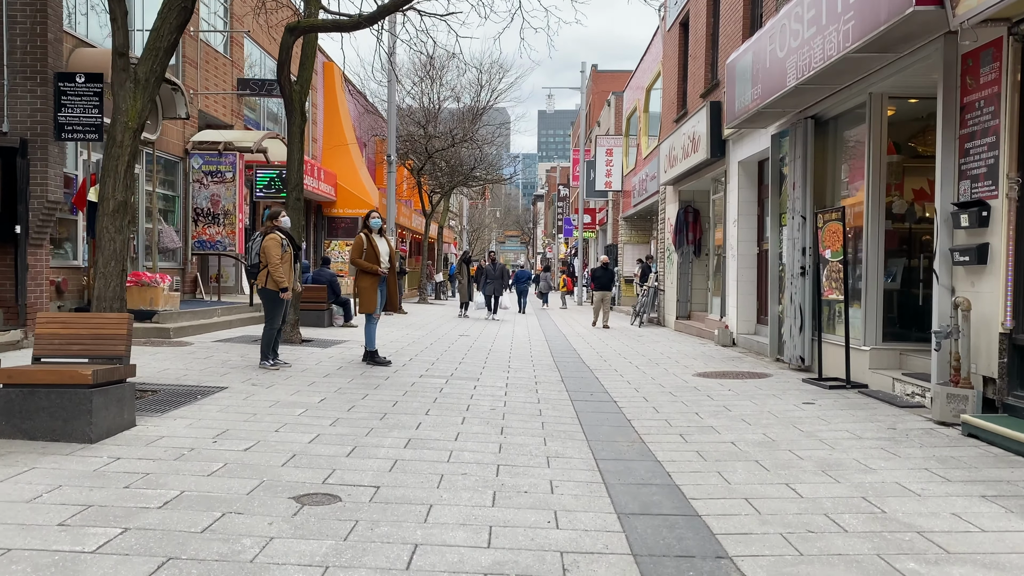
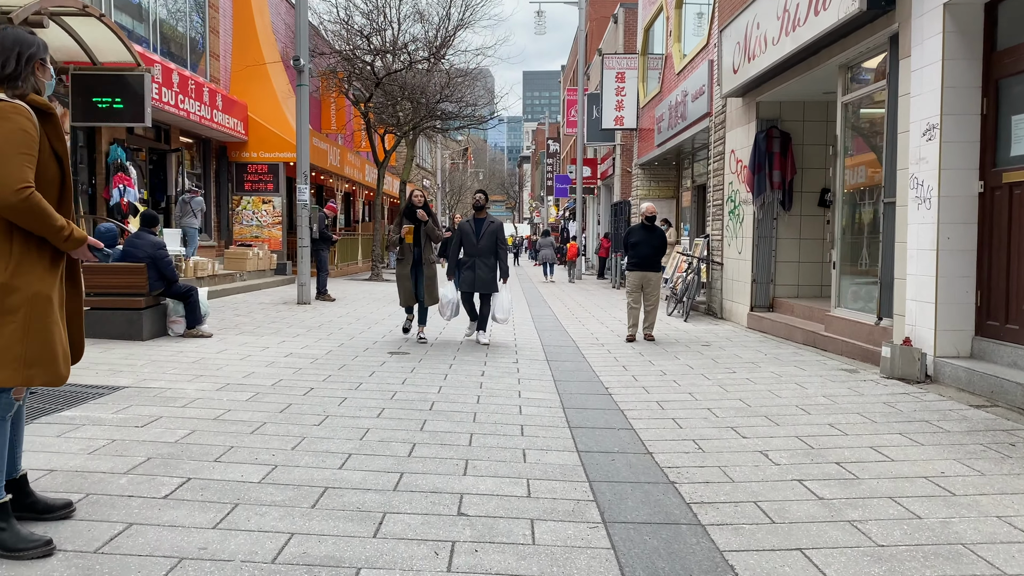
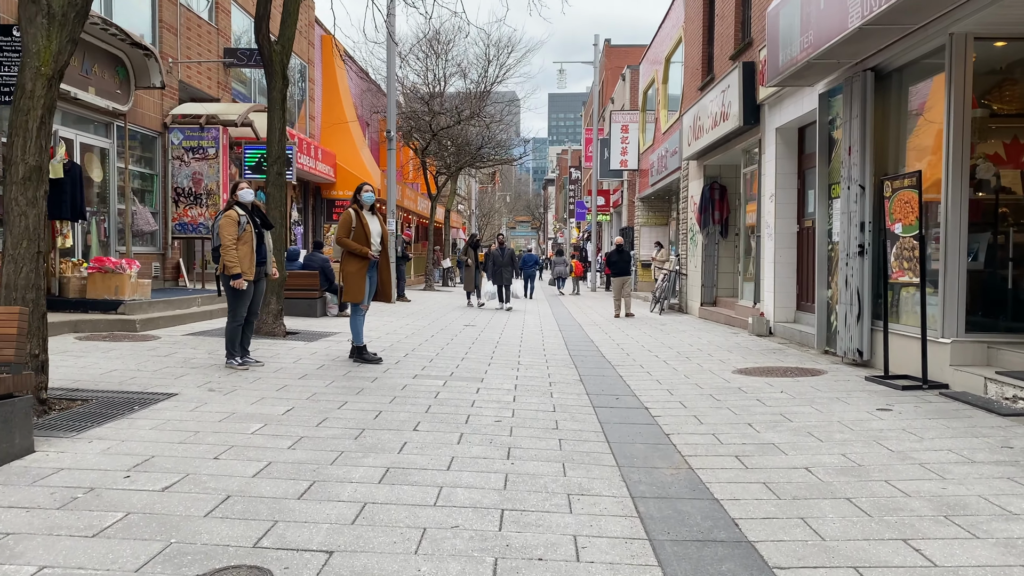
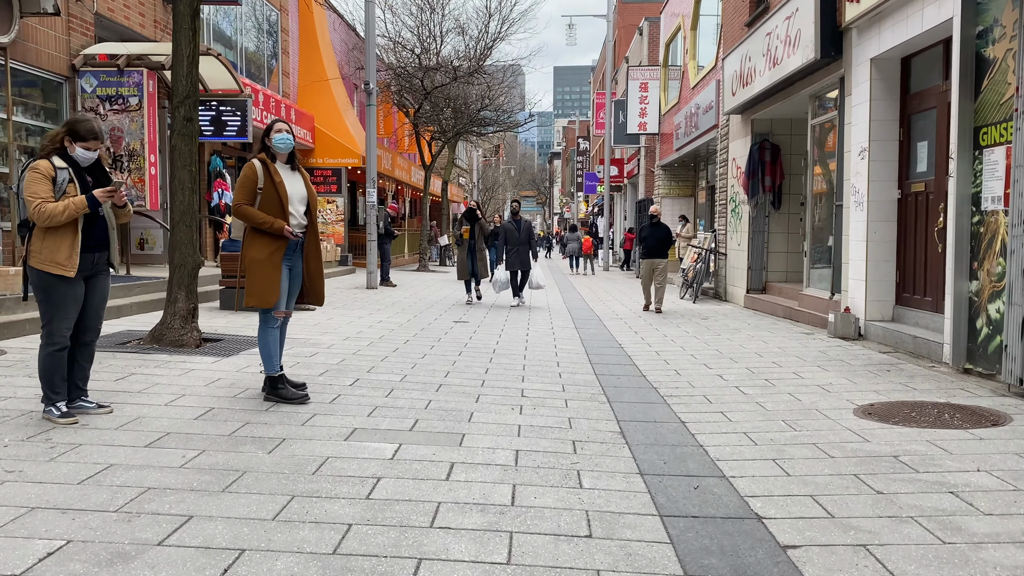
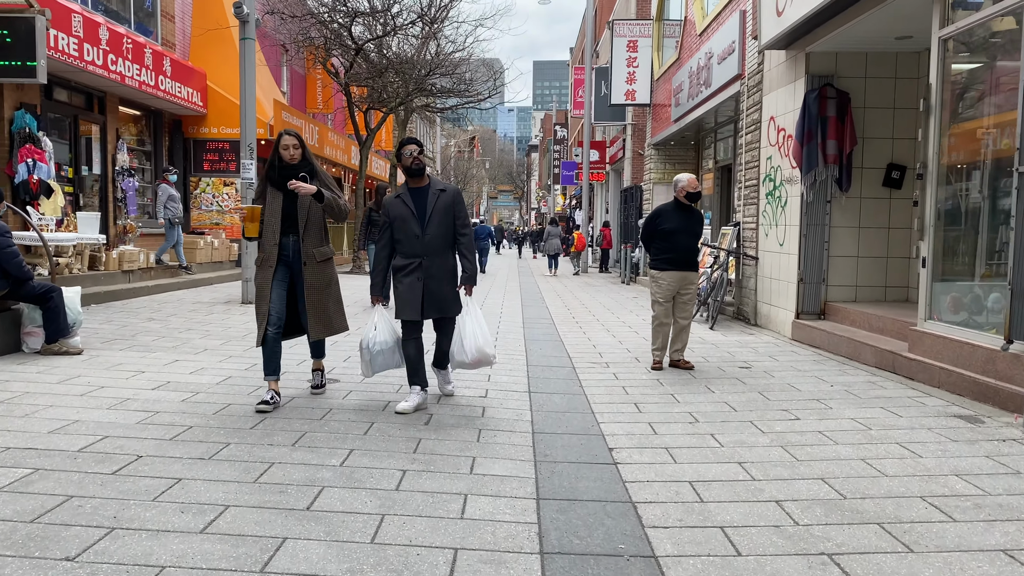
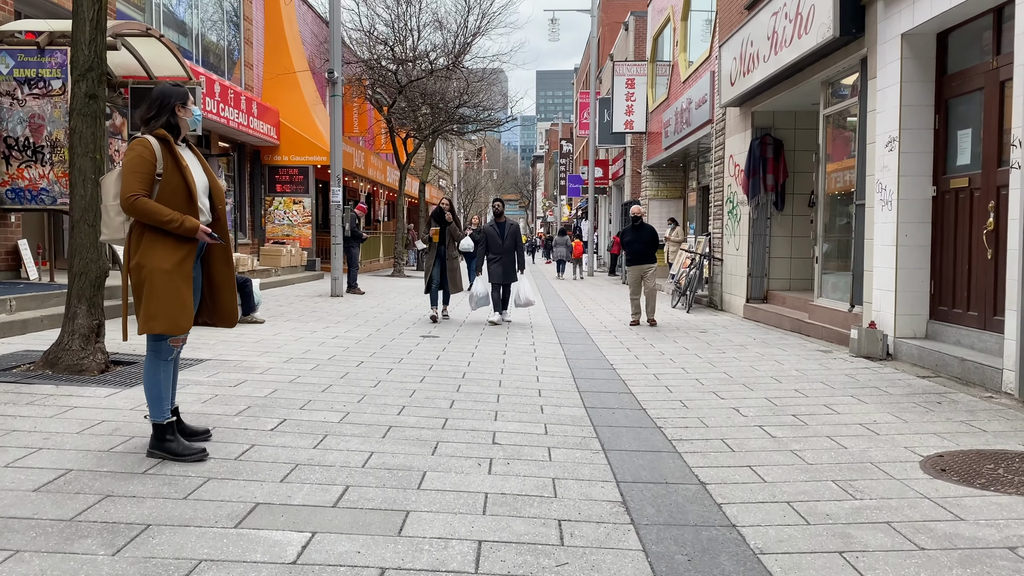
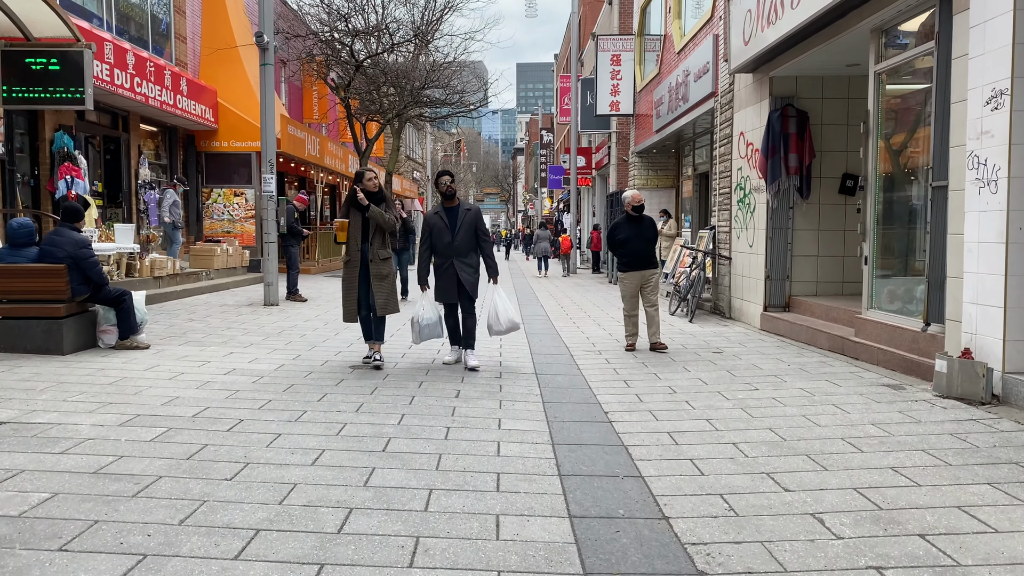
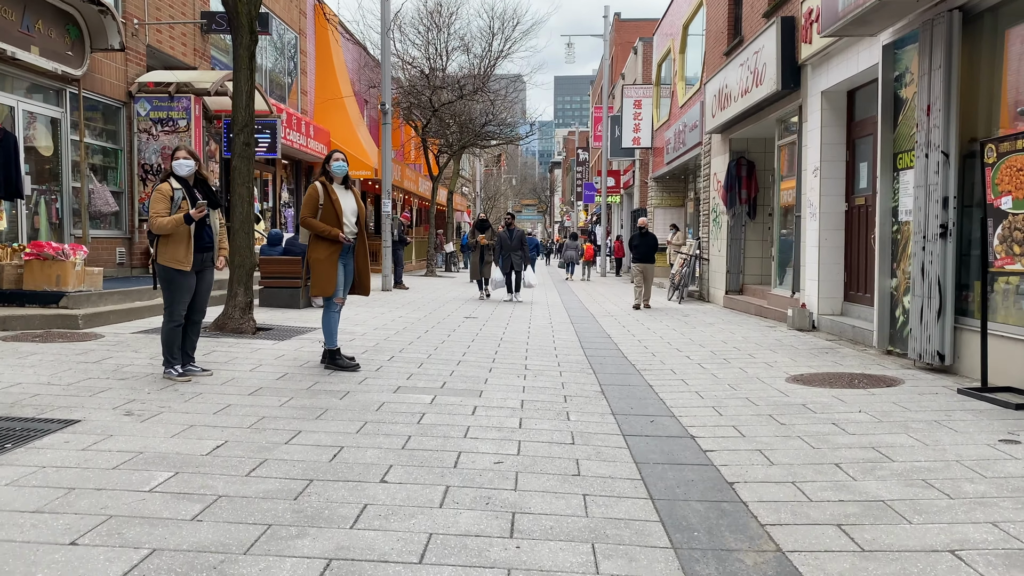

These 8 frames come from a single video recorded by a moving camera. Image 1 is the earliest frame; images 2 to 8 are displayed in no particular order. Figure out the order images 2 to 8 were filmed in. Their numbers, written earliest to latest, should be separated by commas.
3, 8, 4, 6, 2, 7, 5
